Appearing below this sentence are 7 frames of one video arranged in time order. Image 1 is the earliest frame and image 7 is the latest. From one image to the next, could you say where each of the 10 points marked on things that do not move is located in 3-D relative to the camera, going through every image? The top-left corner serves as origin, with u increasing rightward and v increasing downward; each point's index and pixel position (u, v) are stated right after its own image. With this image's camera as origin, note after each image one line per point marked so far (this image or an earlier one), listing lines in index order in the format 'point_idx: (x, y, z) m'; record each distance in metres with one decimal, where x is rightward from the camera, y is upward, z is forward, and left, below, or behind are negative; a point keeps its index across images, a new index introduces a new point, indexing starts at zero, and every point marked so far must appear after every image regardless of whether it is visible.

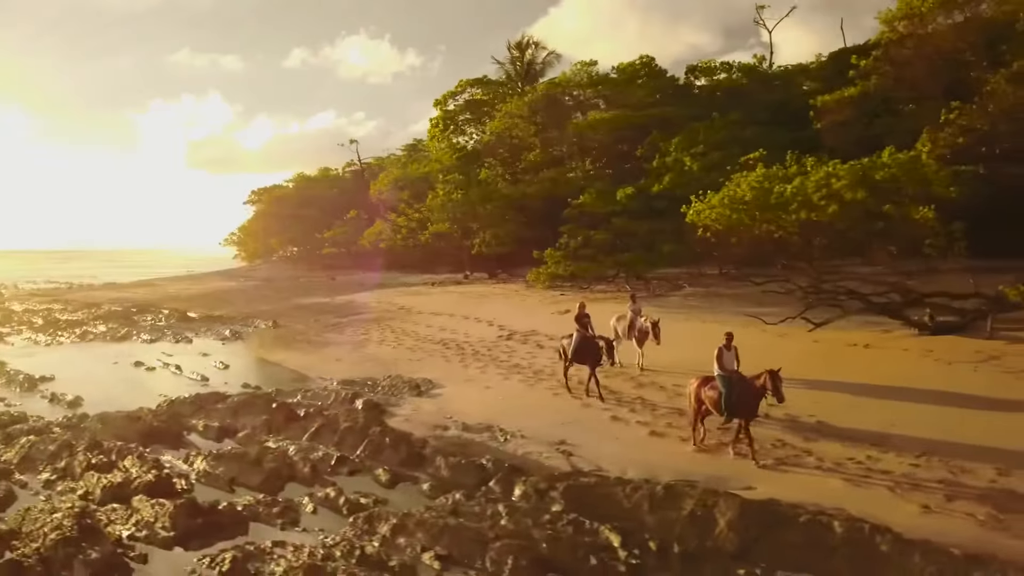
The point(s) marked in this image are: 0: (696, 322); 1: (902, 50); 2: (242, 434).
0: (+3.8, -0.7, +16.7) m
1: (+7.3, +4.5, +15.2) m
2: (-3.7, -2.0, +11.0) m
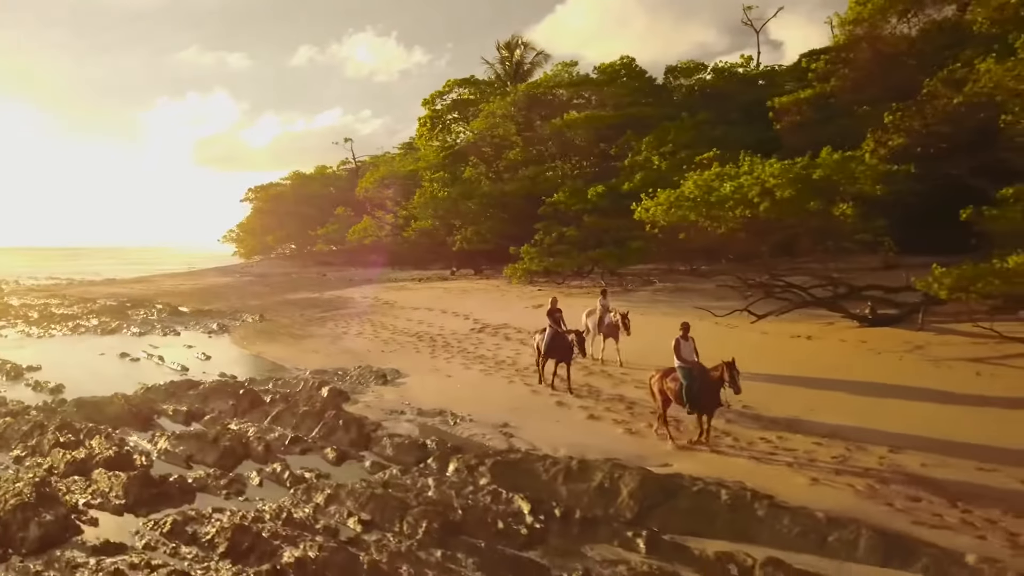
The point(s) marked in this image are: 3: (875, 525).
0: (+3.1, -0.6, +17.3) m
1: (+6.6, +4.6, +15.7) m
2: (-4.5, -1.9, +11.7) m
3: (+2.9, -1.9, +6.4) m
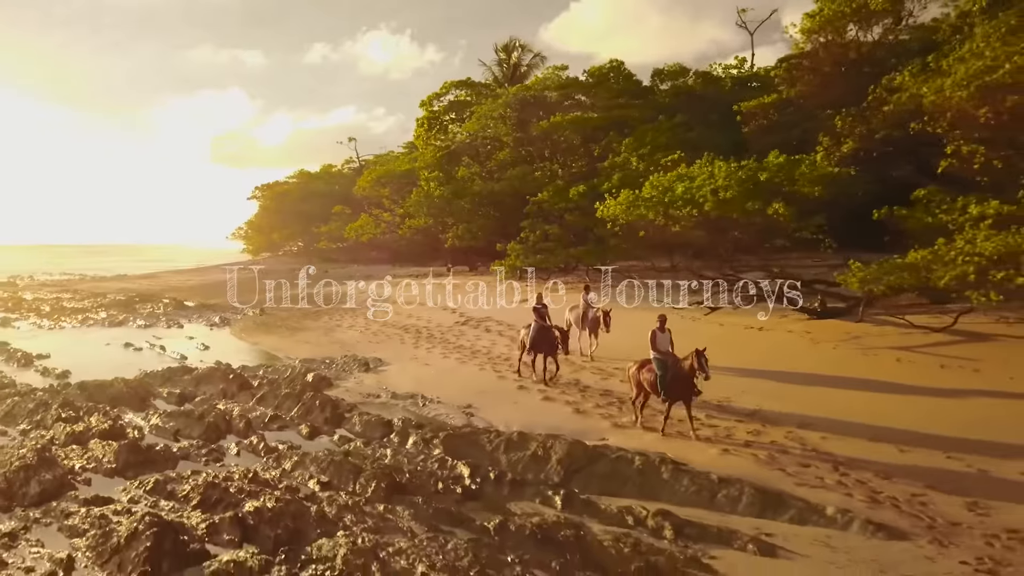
0: (+2.7, -0.5, +18.2) m
1: (+6.2, +4.7, +16.6) m
2: (-5.0, -1.8, +12.7) m
3: (+2.3, -1.8, +7.3) m
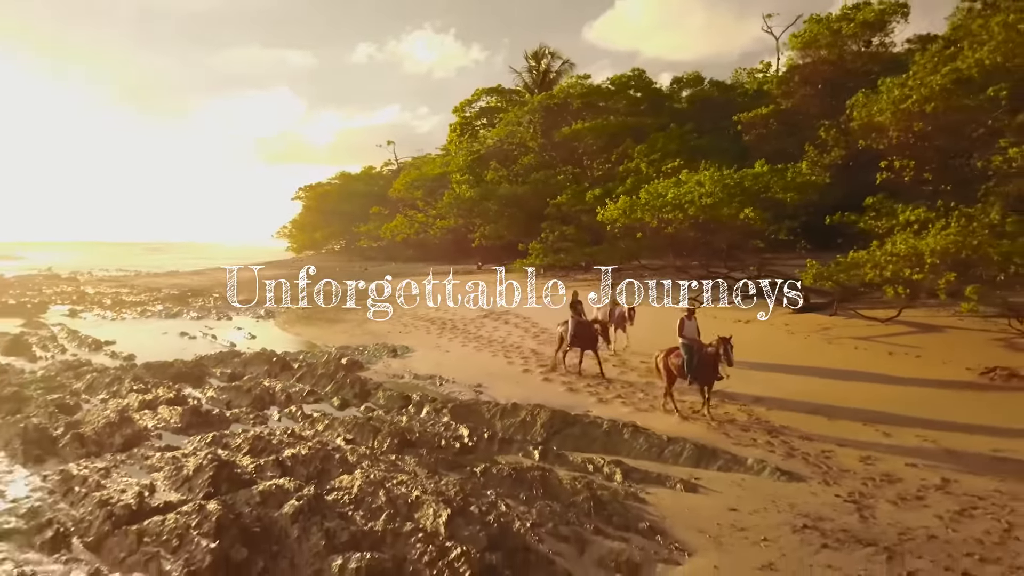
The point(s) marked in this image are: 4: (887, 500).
0: (+3.1, -0.4, +19.8) m
1: (+6.5, +4.8, +18.0) m
2: (-4.9, -1.6, +14.7) m
3: (+2.1, -1.7, +8.9) m
4: (+3.2, -1.8, +6.9) m
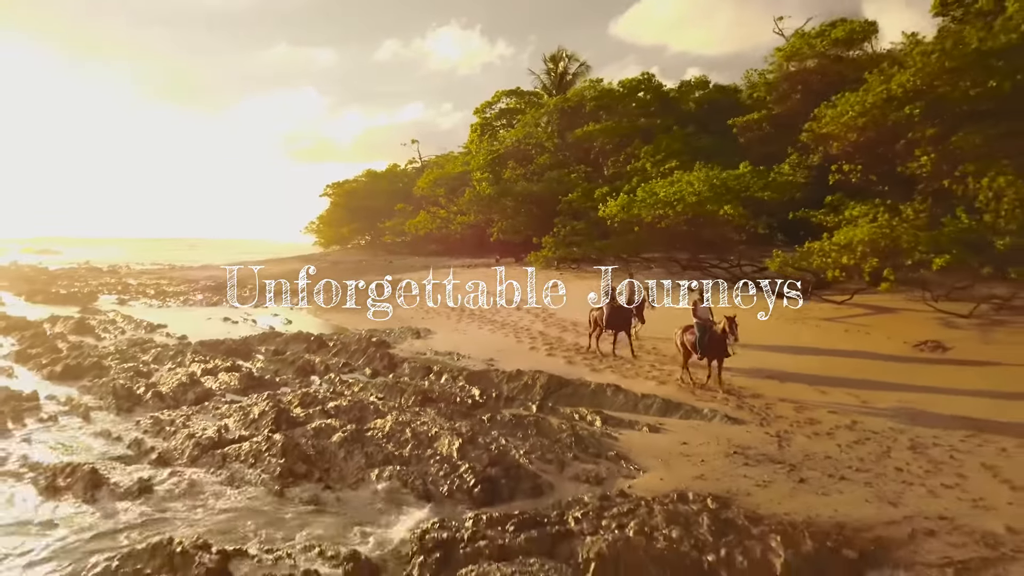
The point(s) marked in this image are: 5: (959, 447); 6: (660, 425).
0: (+3.4, -0.1, +21.6) m
1: (+6.8, +5.0, +19.7) m
2: (-4.7, -1.4, +16.8) m
3: (+2.1, -1.5, +10.8) m
4: (+3.2, -1.6, +8.7) m
5: (+4.4, -1.6, +7.9) m
6: (+1.8, -1.7, +9.8) m
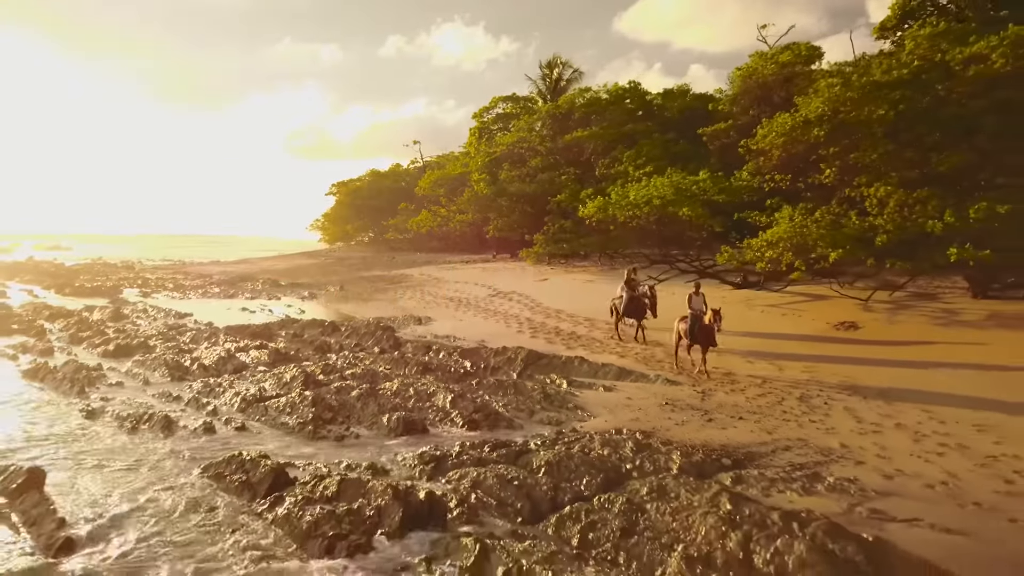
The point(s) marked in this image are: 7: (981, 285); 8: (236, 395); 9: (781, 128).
0: (+3.2, +0.1, +24.0) m
1: (+6.6, +5.2, +22.0) m
2: (-4.9, -1.1, +19.1) m
3: (+1.9, -1.3, +13.2) m
4: (+2.9, -1.4, +11.1) m
5: (+4.1, -1.4, +10.3) m
6: (+1.5, -1.5, +12.1) m
7: (+8.4, +0.1, +14.3) m
8: (-4.2, -1.6, +12.2) m
9: (+4.8, +2.9, +14.1) m
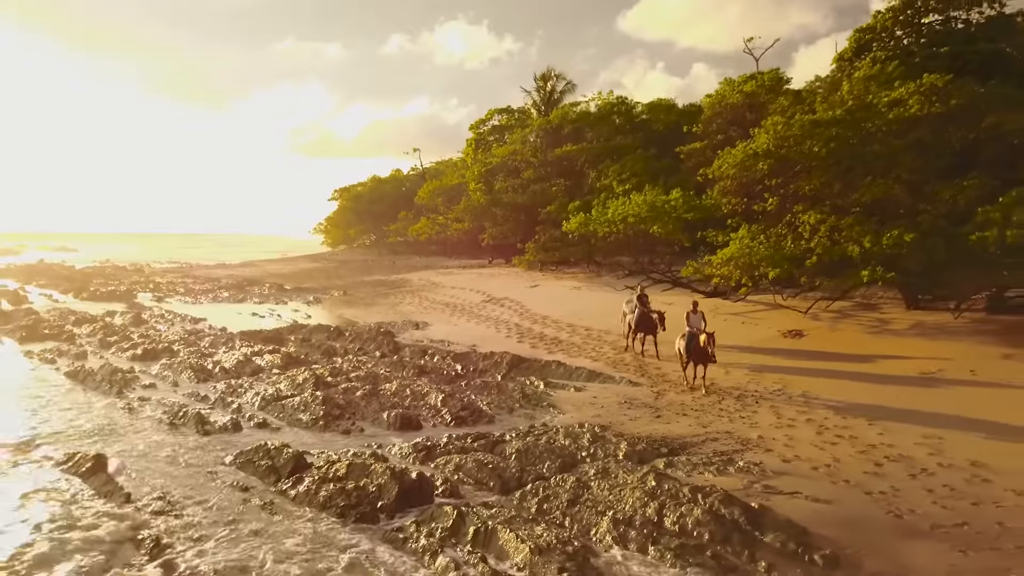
0: (+2.9, -0.1, +25.8) m
1: (+6.3, +5.0, +23.8) m
2: (-5.2, -1.4, +21.0) m
3: (+1.6, -1.6, +15.0) m
4: (+2.6, -1.7, +12.9) m
5: (+3.8, -1.7, +12.1) m
6: (+1.3, -1.7, +14.0) m
7: (+8.1, -0.2, +16.1) m
8: (-4.5, -1.9, +14.0) m
9: (+4.5, +2.6, +15.9) m
